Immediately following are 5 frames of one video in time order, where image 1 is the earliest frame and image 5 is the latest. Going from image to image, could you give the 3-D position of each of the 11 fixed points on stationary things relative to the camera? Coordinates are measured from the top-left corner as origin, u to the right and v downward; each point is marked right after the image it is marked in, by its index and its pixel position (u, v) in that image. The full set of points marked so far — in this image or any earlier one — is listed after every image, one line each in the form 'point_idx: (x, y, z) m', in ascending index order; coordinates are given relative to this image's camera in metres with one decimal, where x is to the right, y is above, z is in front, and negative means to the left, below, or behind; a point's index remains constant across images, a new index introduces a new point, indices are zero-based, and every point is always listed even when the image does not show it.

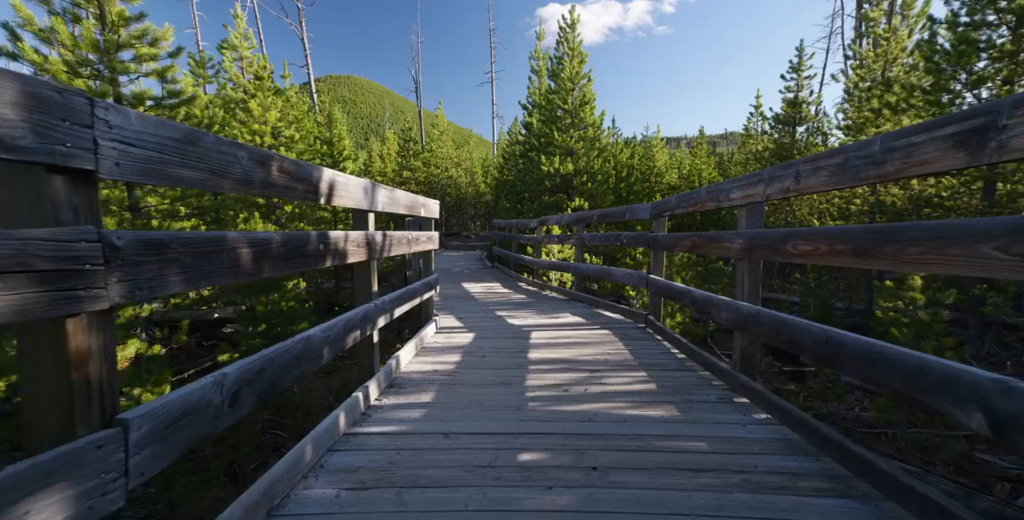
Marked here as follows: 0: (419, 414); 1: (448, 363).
0: (-0.5, -0.8, +2.2) m
1: (-0.5, -0.8, +3.1) m
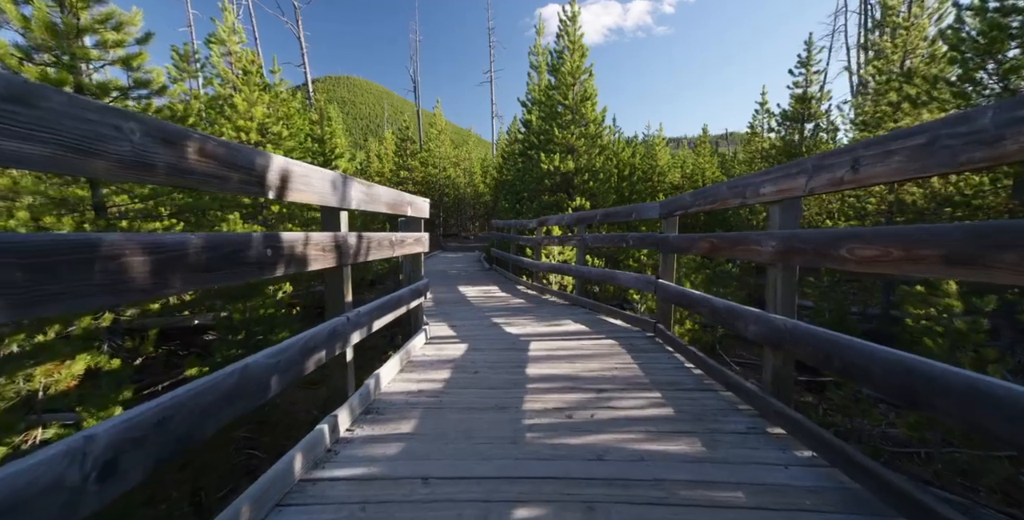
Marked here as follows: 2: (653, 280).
0: (-0.5, -0.8, +1.8) m
1: (-0.5, -0.8, +2.7) m
2: (+1.4, -0.2, +4.1) m
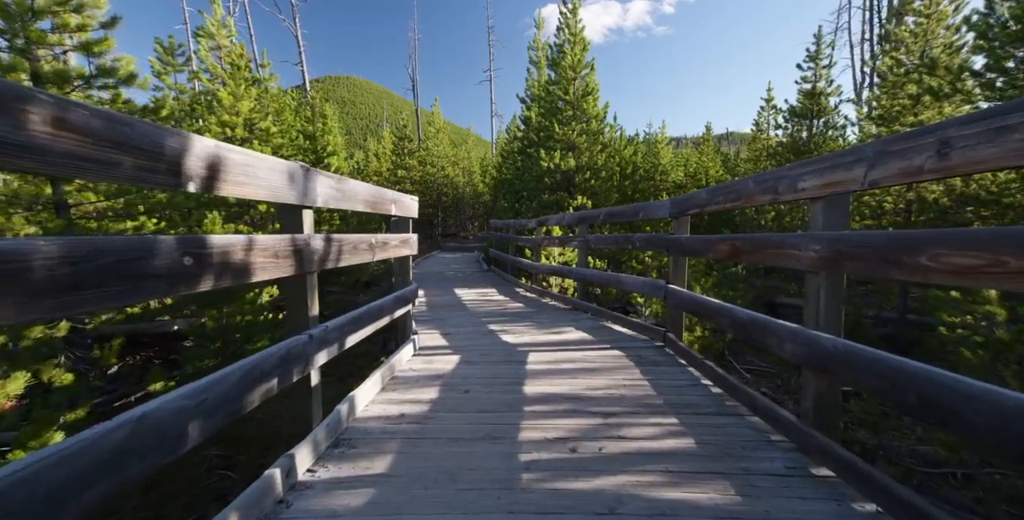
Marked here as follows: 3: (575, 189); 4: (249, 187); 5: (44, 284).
0: (-0.5, -0.8, +1.5) m
1: (-0.5, -0.8, +2.4) m
2: (+1.4, -0.2, +3.8) m
3: (+1.8, +2.0, +12.0) m
4: (-0.9, +0.2, +1.4) m
5: (-0.9, 0.0, +0.8) m
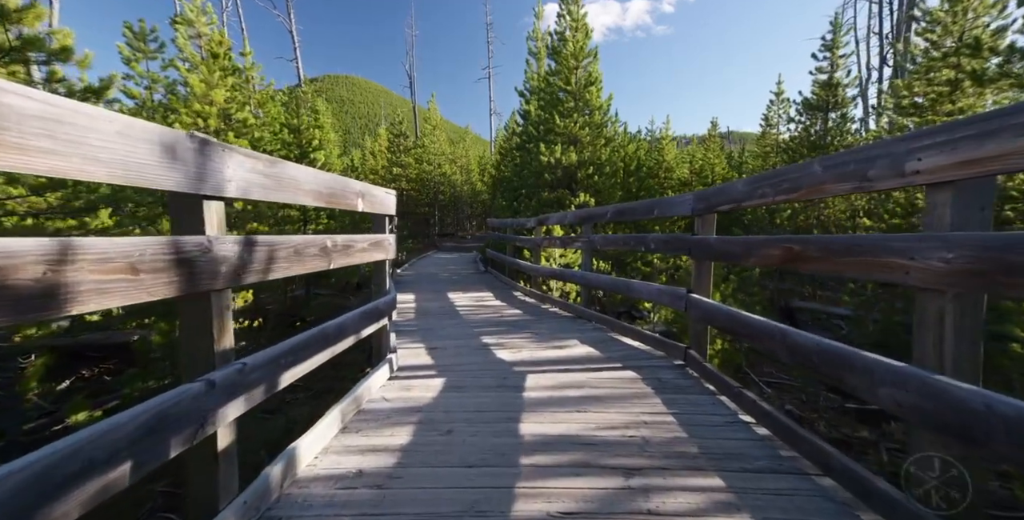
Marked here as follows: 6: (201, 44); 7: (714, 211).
0: (-0.6, -0.9, +1.0) m
1: (-0.6, -0.9, +1.9) m
2: (+1.3, -0.3, +3.3) m
3: (+1.8, +2.0, +11.5) m
4: (-0.9, +0.2, +0.8) m
5: (-0.9, -0.1, +0.2) m
6: (-6.2, +4.3, +8.4) m
7: (+1.3, +0.3, +2.7) m
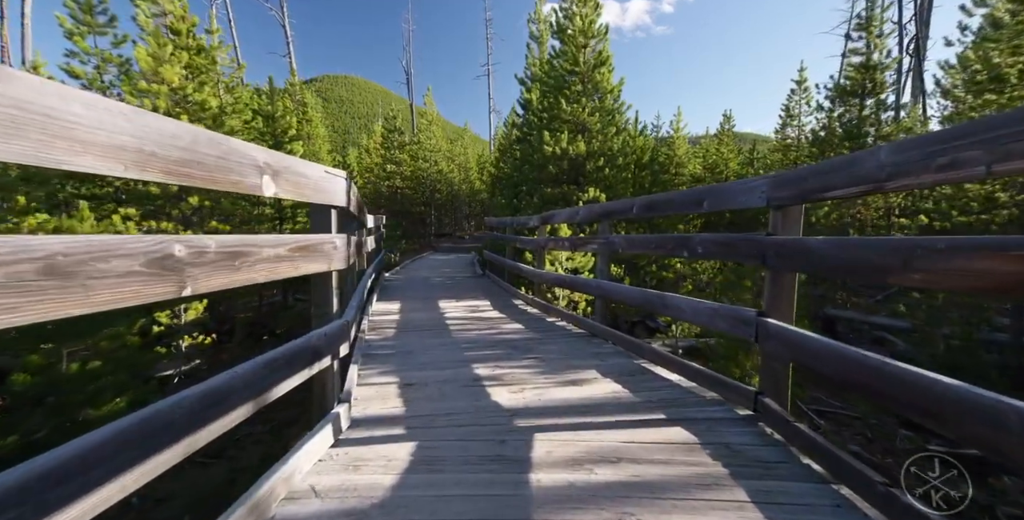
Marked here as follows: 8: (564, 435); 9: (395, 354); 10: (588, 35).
0: (-0.6, -0.9, 0.0) m
1: (-0.6, -0.9, +1.0) m
2: (+1.3, -0.3, +2.4) m
3: (+1.8, +2.0, +10.6) m
4: (-0.9, +0.2, -0.1) m
5: (-0.9, -0.1, -0.7) m
6: (-6.2, +4.3, +7.5) m
7: (+1.3, +0.3, +1.8) m
8: (+0.3, -0.9, +2.1) m
9: (-1.0, -0.8, +3.6) m
10: (+1.9, +5.6, +10.9) m
